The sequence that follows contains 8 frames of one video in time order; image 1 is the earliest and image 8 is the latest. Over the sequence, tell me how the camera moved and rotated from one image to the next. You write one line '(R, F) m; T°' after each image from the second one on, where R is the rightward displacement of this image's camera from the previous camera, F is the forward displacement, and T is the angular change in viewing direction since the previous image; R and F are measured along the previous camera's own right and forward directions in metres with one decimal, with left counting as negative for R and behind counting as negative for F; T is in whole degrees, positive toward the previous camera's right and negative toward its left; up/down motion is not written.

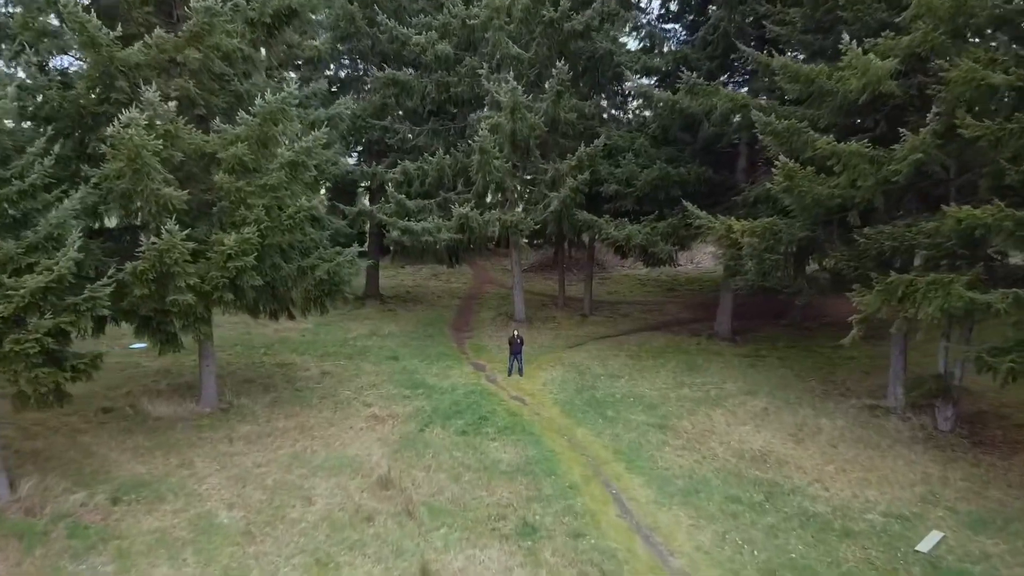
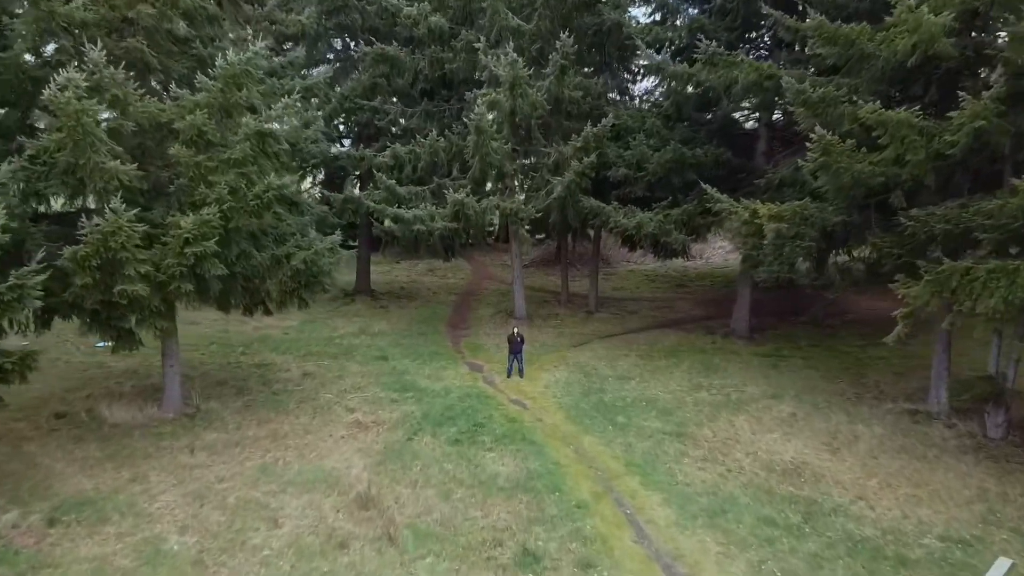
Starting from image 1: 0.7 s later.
(0.0, +1.7) m; 0°
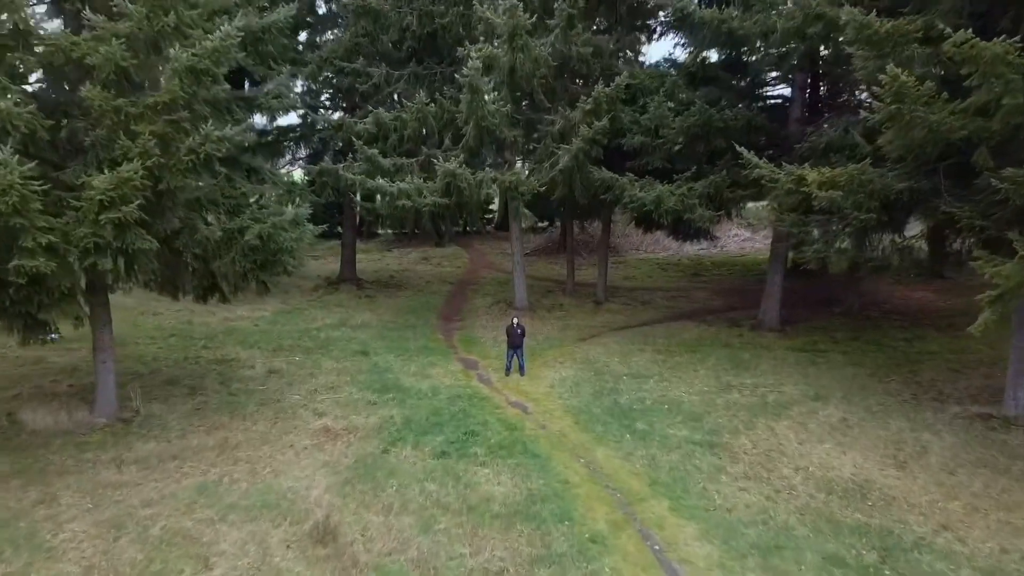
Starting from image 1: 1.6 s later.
(0.0, +2.4) m; 0°
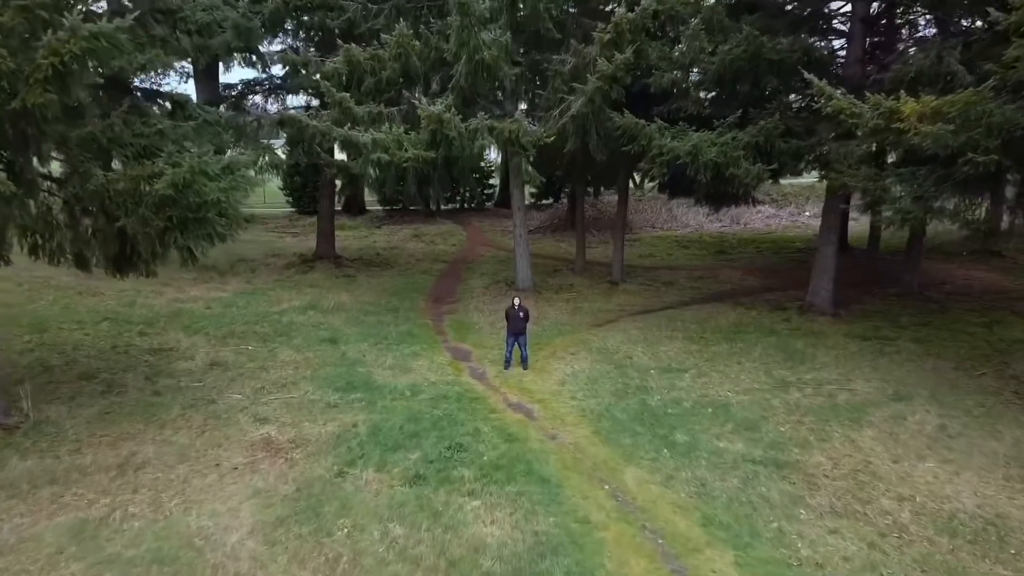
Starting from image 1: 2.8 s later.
(0.0, +2.9) m; 0°
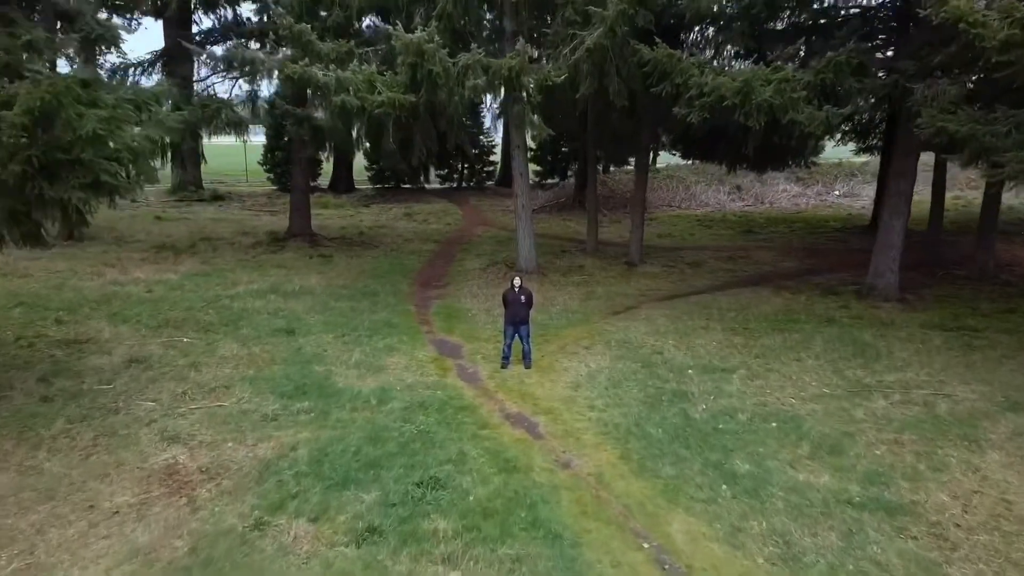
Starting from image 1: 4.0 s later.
(0.0, +2.5) m; 0°
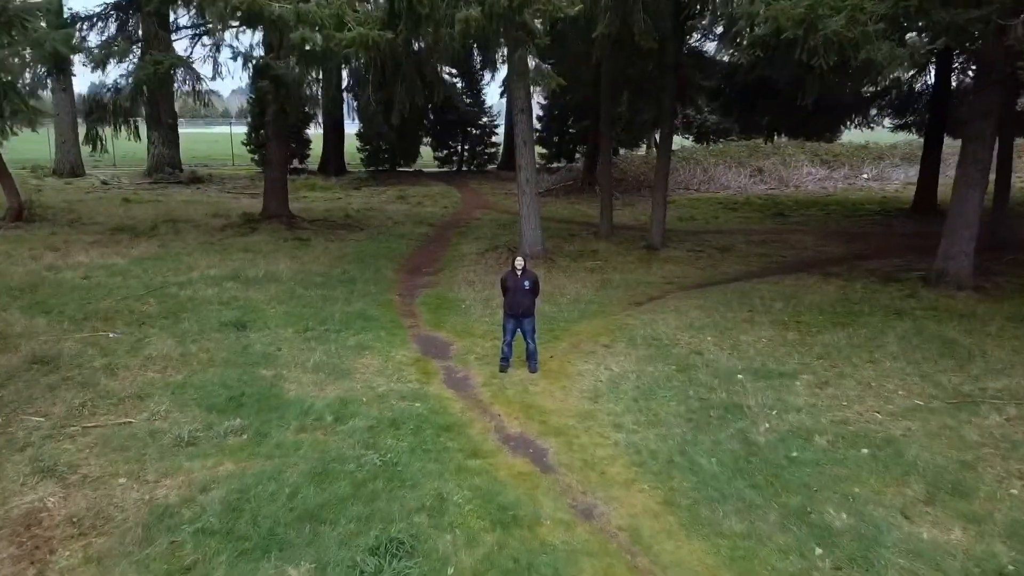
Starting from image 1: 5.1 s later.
(0.0, +1.9) m; 0°
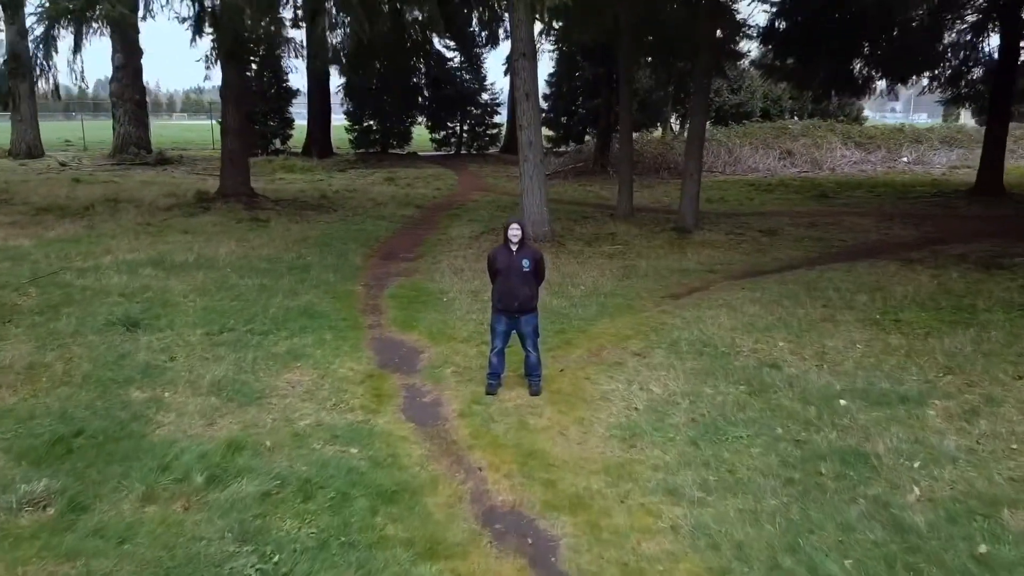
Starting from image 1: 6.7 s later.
(+0.1, +2.3) m; 0°
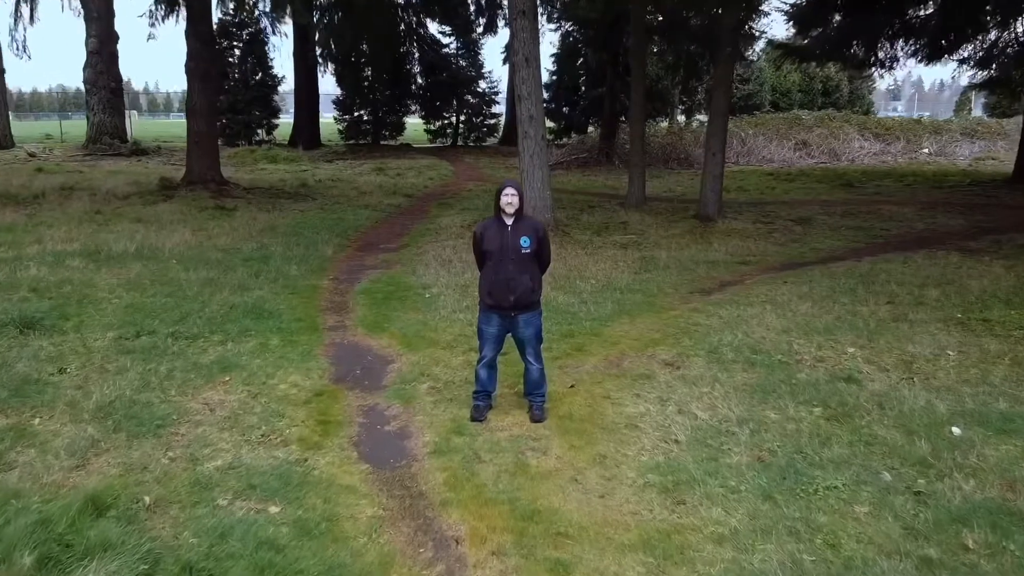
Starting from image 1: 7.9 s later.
(0.0, +1.3) m; 0°
